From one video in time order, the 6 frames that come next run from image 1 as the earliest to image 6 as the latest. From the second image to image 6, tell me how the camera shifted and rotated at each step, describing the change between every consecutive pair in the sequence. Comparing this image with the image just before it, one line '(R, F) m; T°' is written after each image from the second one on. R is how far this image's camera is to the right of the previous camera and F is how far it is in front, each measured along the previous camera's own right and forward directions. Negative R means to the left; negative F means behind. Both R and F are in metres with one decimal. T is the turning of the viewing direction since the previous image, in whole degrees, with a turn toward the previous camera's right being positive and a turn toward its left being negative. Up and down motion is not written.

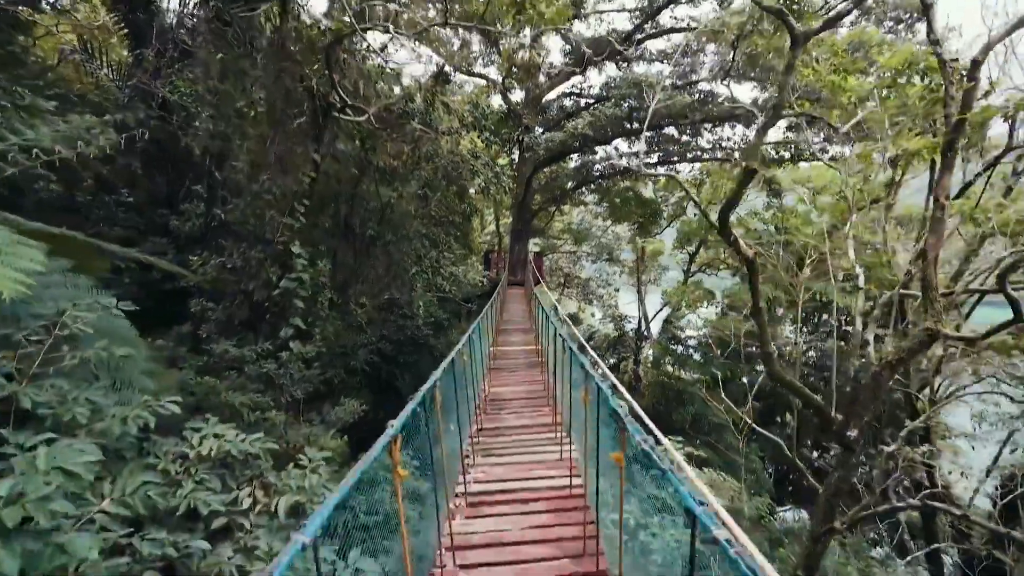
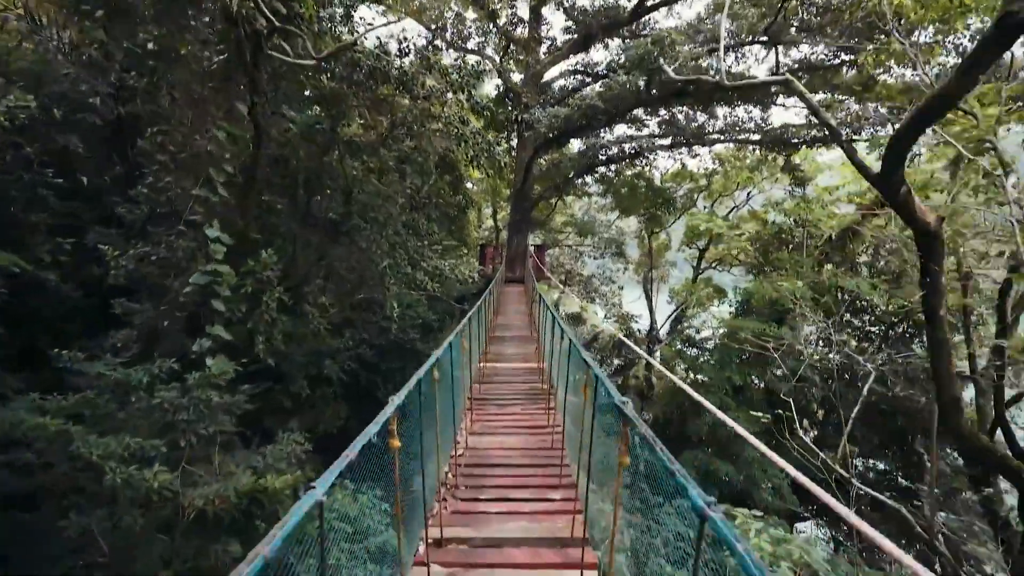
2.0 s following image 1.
(0.0, +0.9) m; 0°
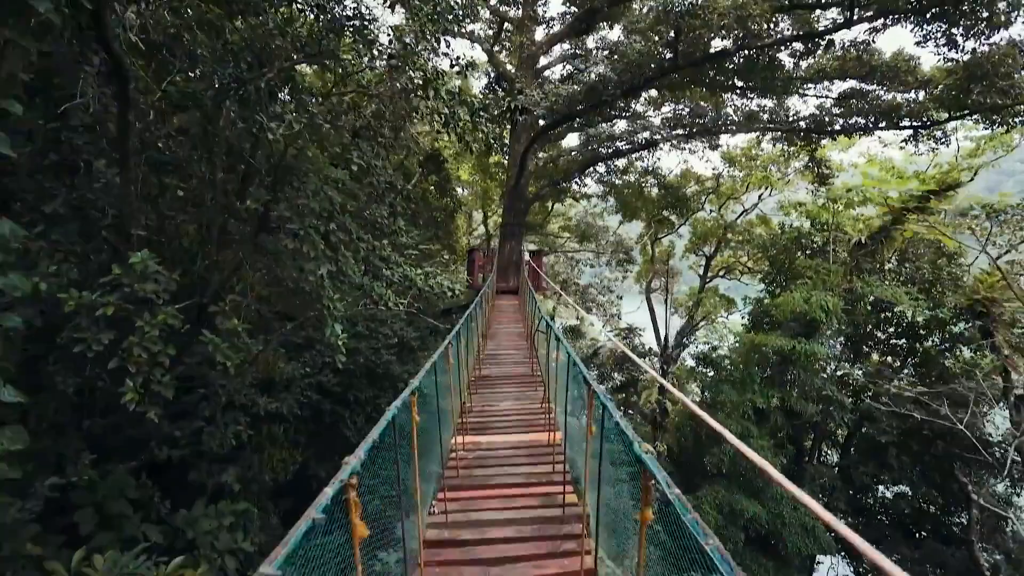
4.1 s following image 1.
(0.0, +1.1) m; +1°
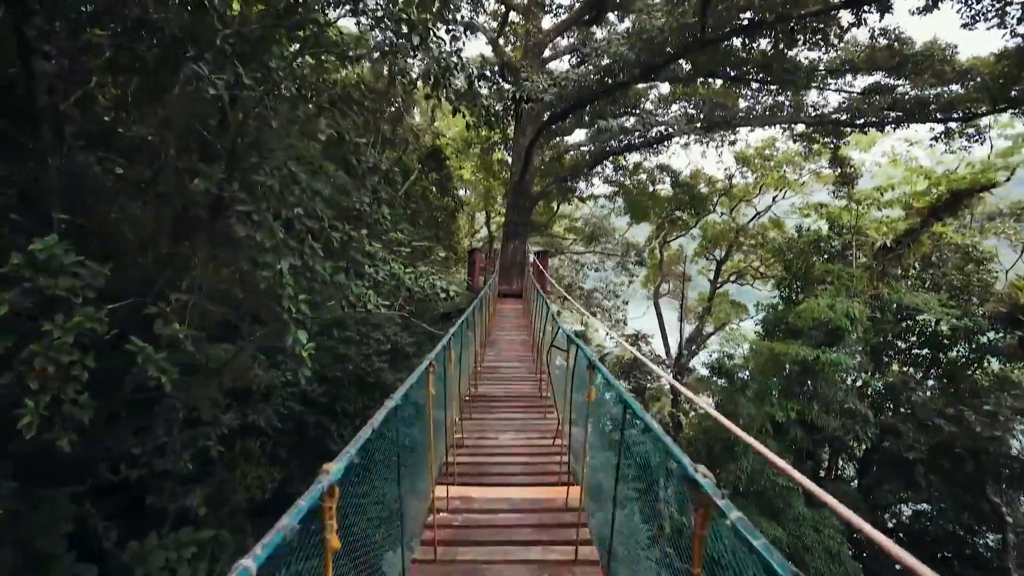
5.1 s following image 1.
(0.0, +0.5) m; 0°
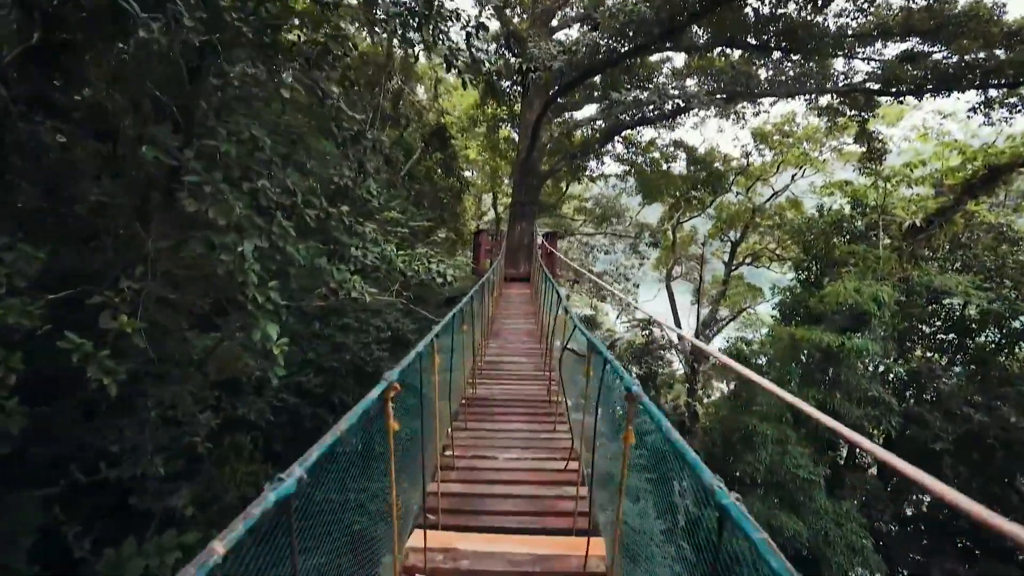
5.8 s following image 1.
(0.0, +0.3) m; -1°
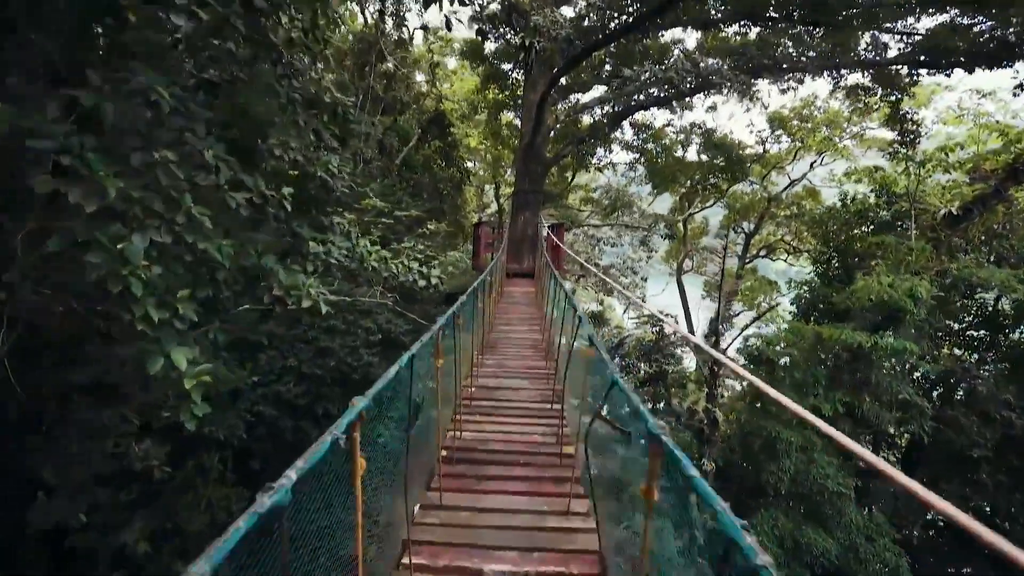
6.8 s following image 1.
(0.0, +0.5) m; 0°
